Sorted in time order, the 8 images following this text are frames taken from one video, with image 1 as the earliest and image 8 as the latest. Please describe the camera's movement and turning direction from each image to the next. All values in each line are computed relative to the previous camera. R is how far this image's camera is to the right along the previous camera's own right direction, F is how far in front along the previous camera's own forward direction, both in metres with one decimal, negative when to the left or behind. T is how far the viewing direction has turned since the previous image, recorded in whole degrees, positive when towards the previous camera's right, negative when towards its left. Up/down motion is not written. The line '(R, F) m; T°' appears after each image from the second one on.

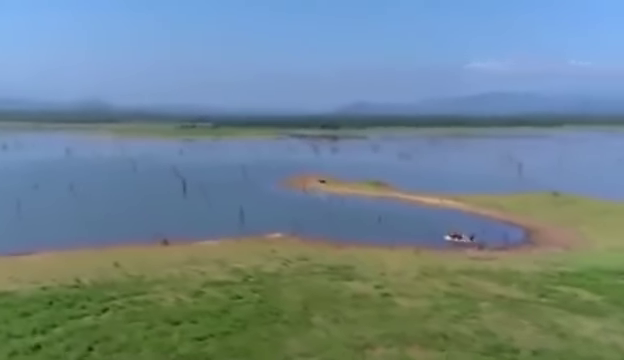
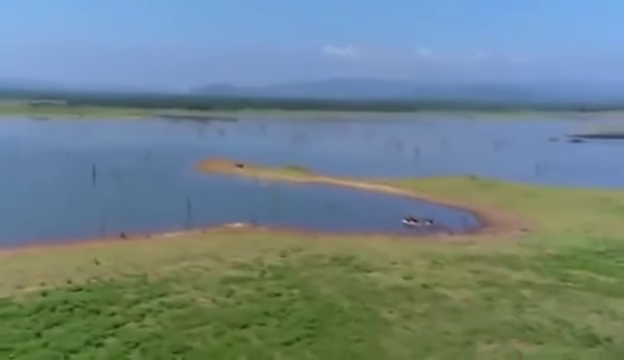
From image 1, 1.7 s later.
(-2.1, +0.7) m; +11°
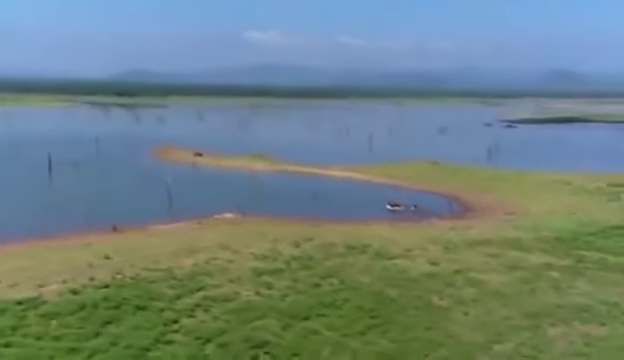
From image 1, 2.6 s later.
(-1.3, +0.2) m; +5°
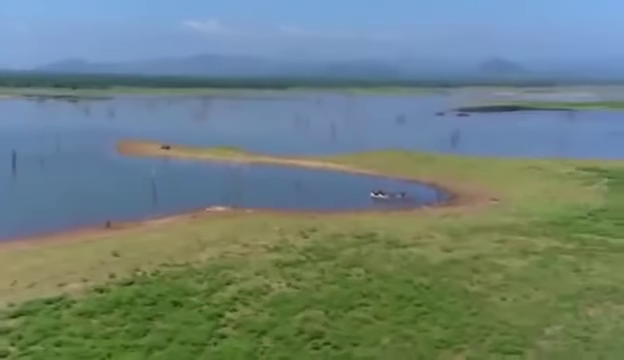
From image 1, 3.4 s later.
(-0.9, 0.0) m; +4°
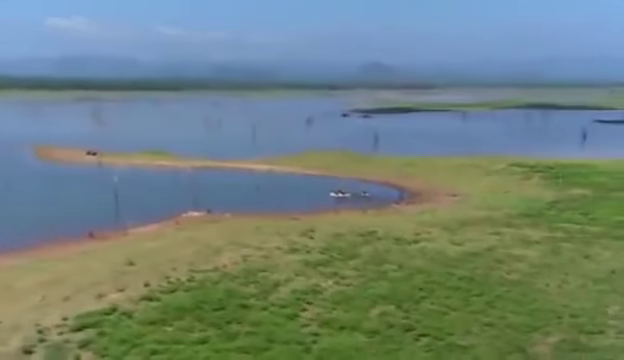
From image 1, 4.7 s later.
(-1.8, -0.1) m; +9°
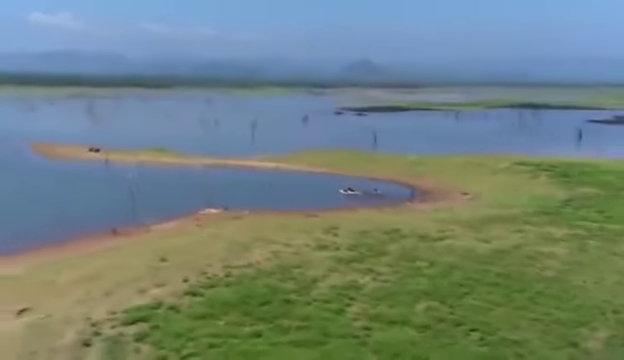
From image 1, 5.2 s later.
(-0.6, -0.1) m; +1°
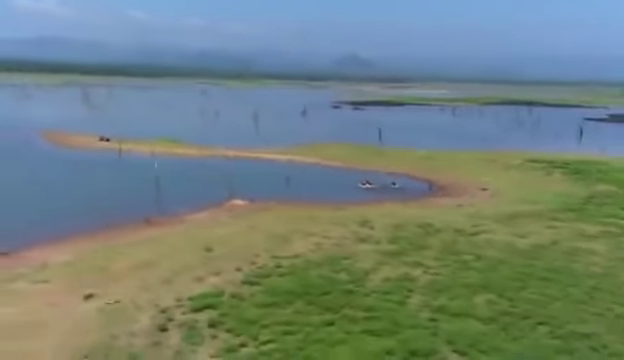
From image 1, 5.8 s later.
(-0.8, -0.2) m; 0°
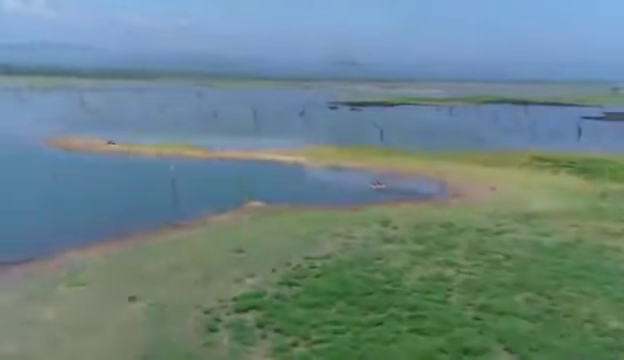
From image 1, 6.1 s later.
(-0.5, -0.1) m; 0°
